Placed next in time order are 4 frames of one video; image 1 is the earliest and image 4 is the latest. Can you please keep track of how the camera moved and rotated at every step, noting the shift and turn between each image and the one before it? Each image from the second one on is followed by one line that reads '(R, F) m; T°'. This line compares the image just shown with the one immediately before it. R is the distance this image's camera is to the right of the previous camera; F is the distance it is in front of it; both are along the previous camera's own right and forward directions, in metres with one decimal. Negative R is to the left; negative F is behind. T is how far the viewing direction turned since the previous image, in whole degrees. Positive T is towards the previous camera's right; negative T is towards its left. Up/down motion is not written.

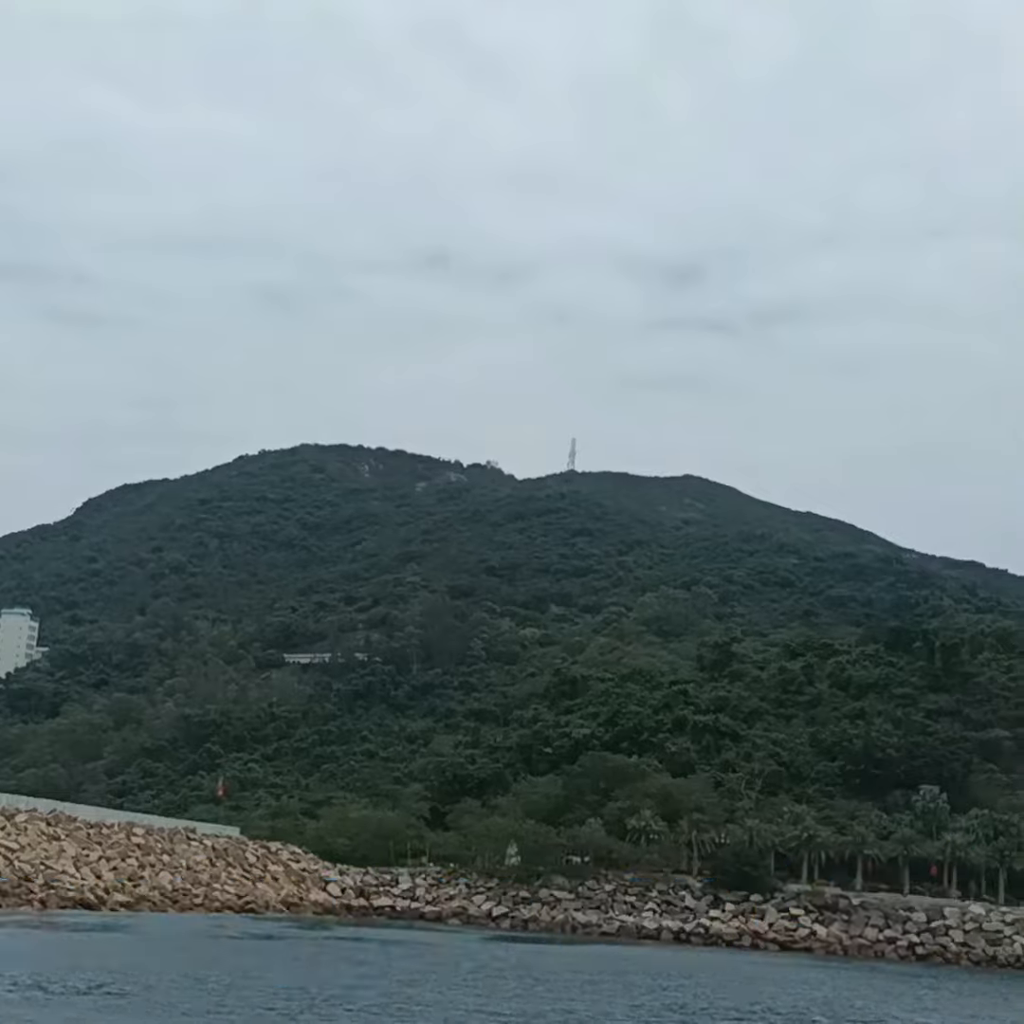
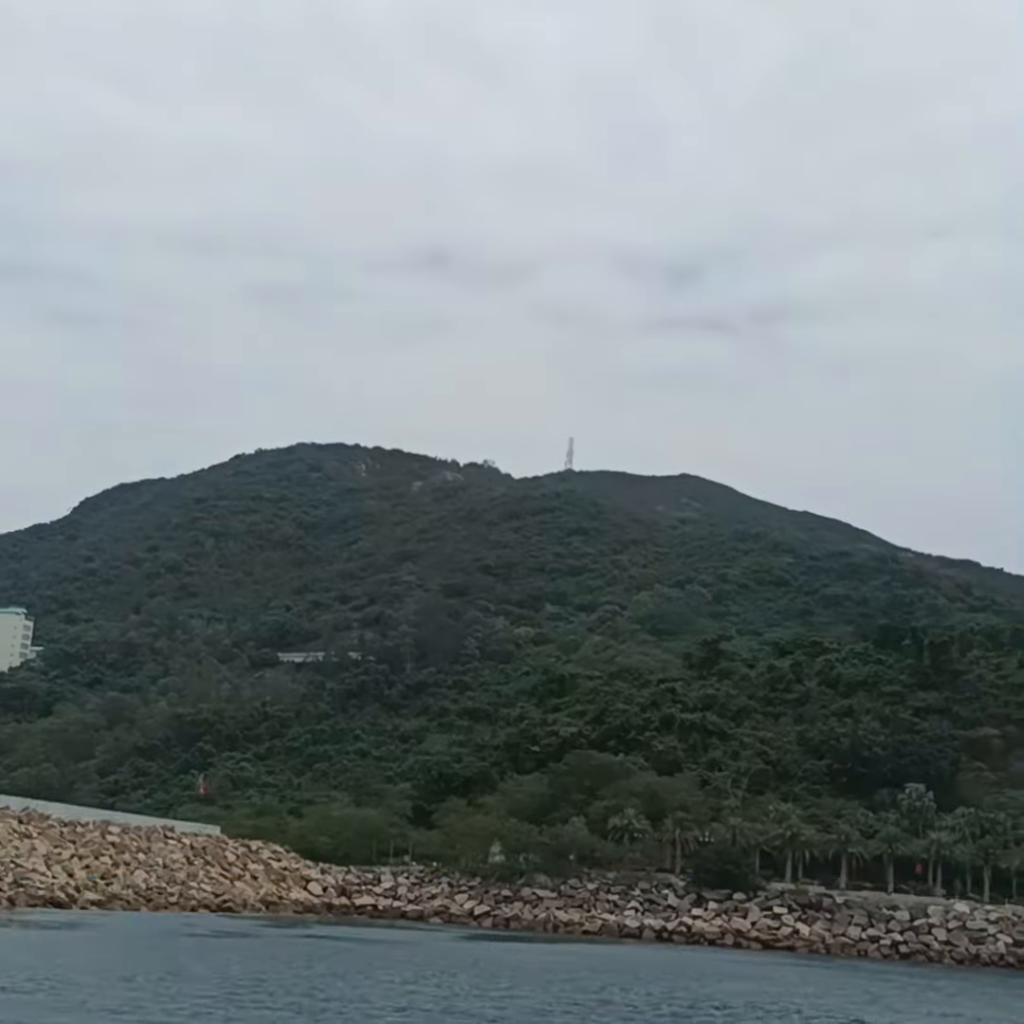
(+1.7, +0.8) m; 0°
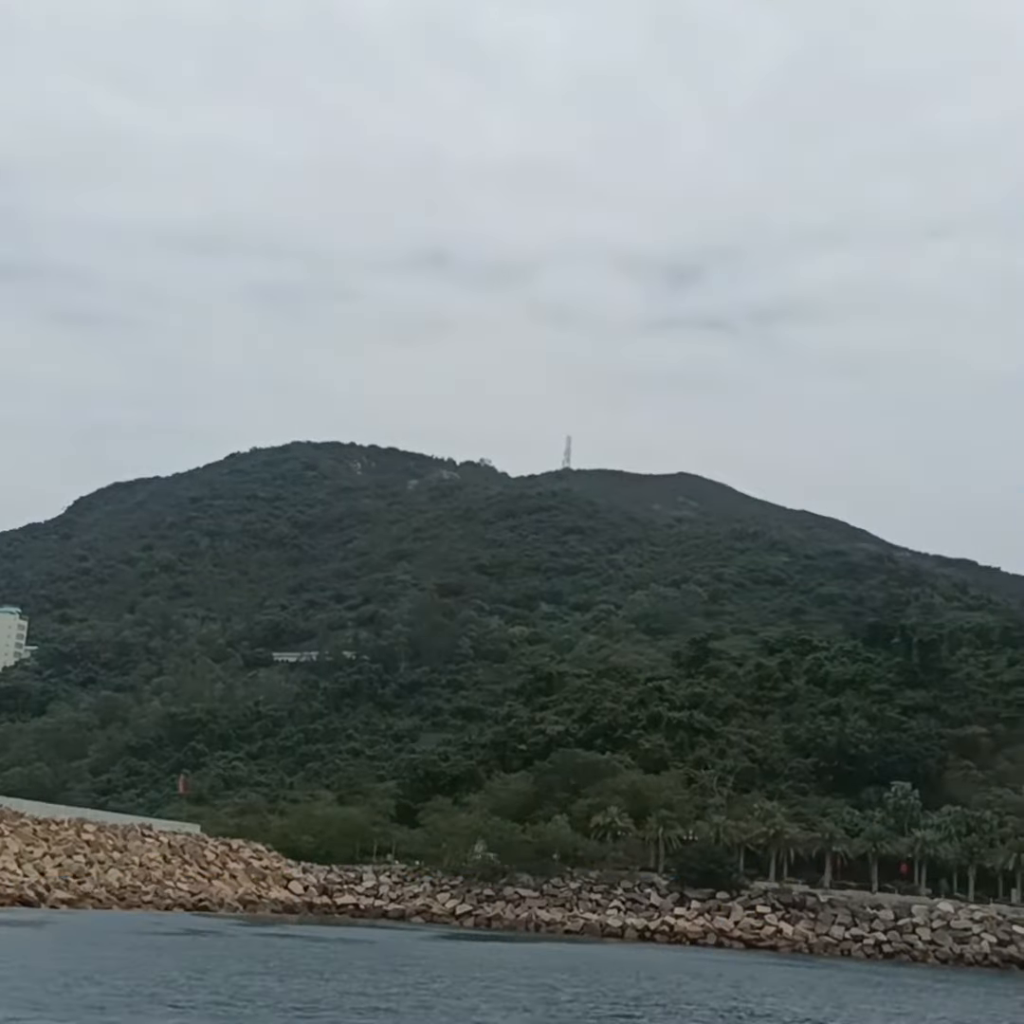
(+1.7, +0.7) m; 0°
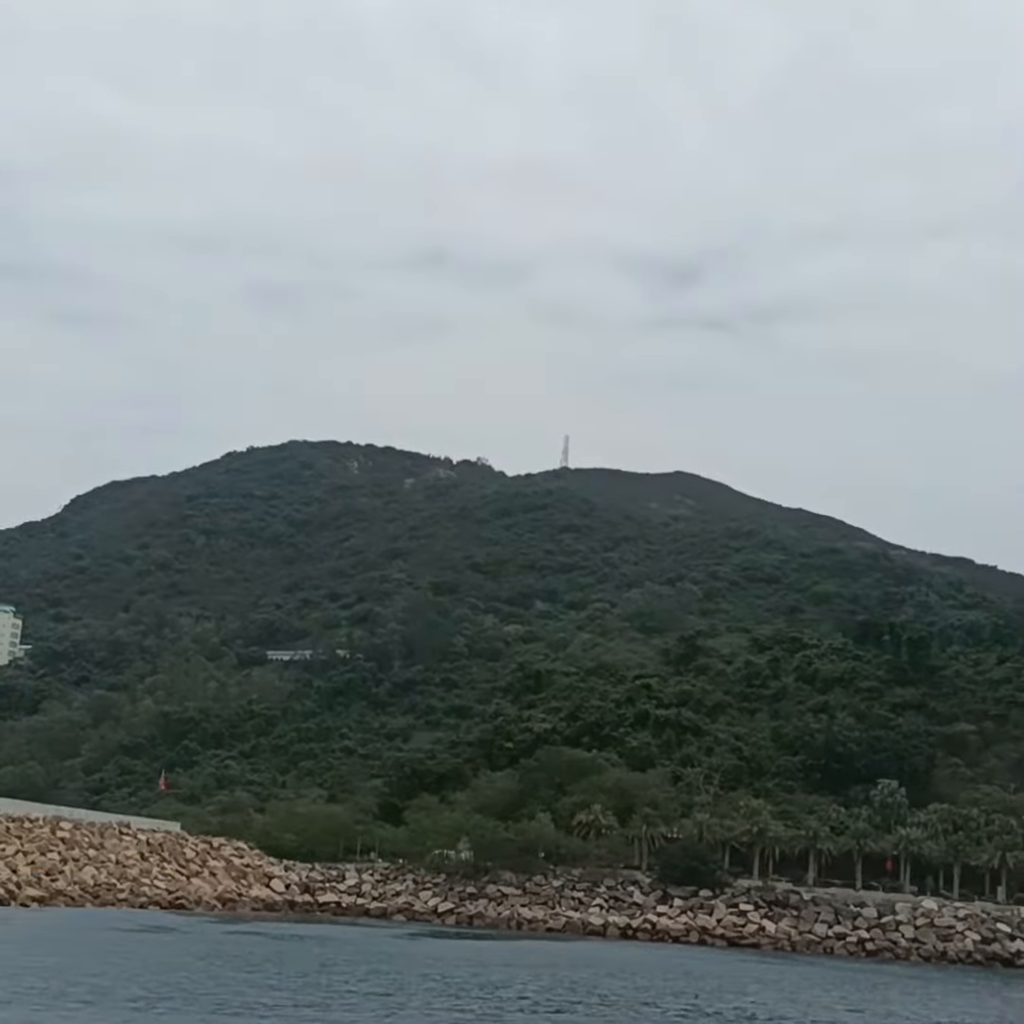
(+1.6, +0.7) m; 0°
